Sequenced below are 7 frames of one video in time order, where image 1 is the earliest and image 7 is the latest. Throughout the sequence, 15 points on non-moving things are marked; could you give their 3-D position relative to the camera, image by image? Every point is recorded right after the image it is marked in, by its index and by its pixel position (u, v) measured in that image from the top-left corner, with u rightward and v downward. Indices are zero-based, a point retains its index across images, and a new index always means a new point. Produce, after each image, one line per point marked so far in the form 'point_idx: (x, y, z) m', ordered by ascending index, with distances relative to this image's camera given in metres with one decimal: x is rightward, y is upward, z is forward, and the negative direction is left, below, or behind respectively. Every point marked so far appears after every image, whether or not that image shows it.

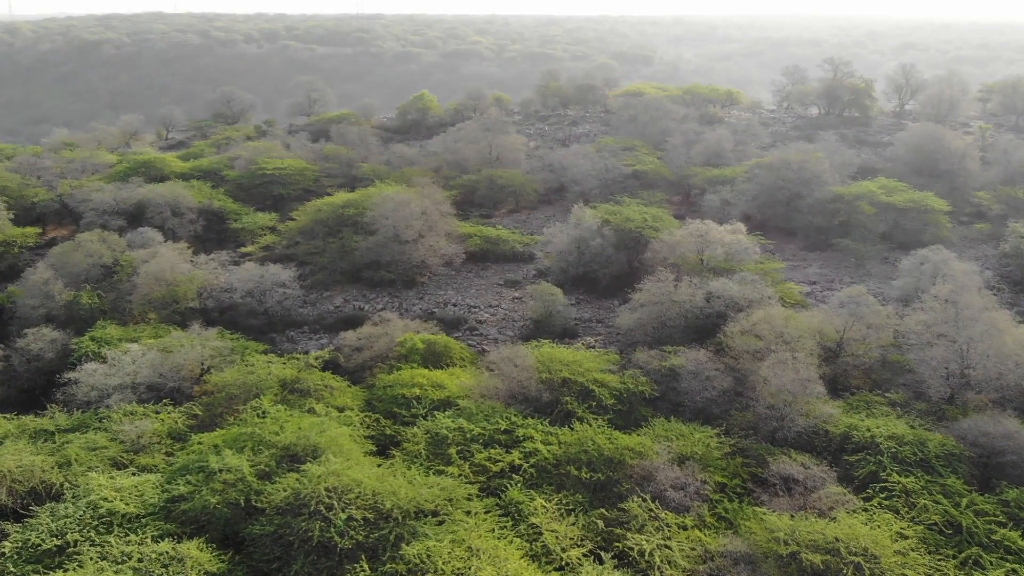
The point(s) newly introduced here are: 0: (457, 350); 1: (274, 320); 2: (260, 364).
0: (-1.4, -1.6, +14.8) m
1: (-6.8, -0.9, +16.5) m
2: (-5.6, -1.7, +12.9) m
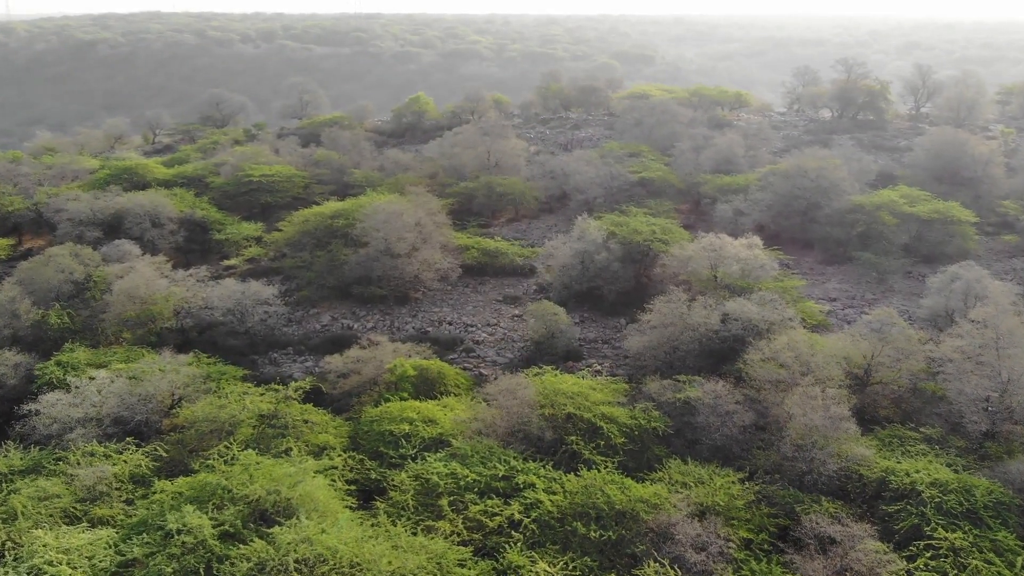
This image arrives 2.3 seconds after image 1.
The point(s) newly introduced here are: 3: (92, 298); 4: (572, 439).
0: (-1.4, -2.1, +13.7) m
1: (-6.8, -1.4, +15.4) m
2: (-5.6, -2.2, +11.8) m
3: (-11.0, -0.3, +15.2) m
4: (+1.2, -2.9, +11.1) m
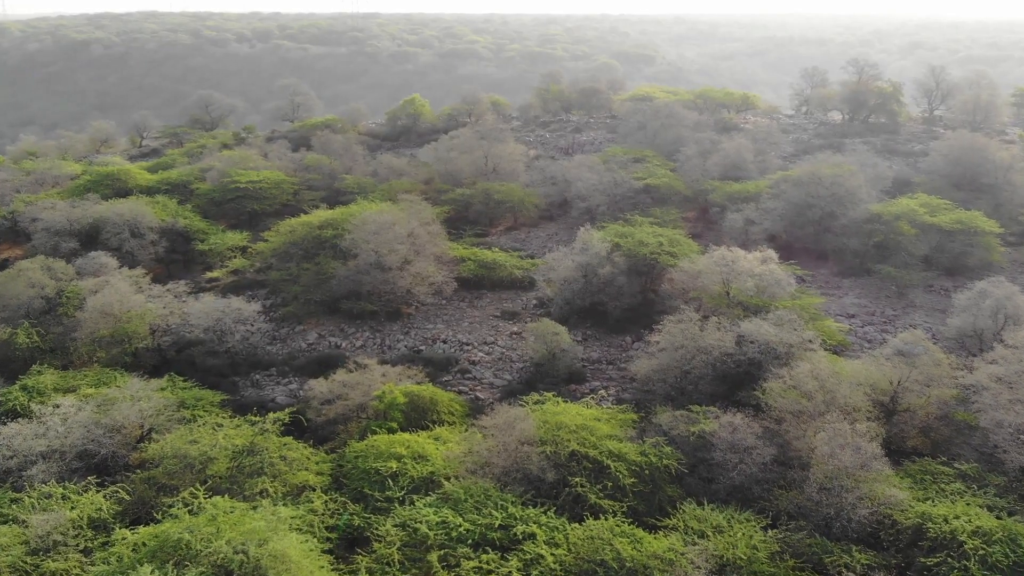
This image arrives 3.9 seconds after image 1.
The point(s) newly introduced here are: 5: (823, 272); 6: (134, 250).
0: (-1.4, -2.5, +12.7) m
1: (-6.8, -1.9, +14.4) m
2: (-5.6, -2.6, +10.8) m
3: (-11.0, -0.7, +14.2) m
4: (+1.1, -3.3, +10.1) m
5: (+10.3, +0.6, +19.5) m
6: (-11.6, +1.1, +17.7) m
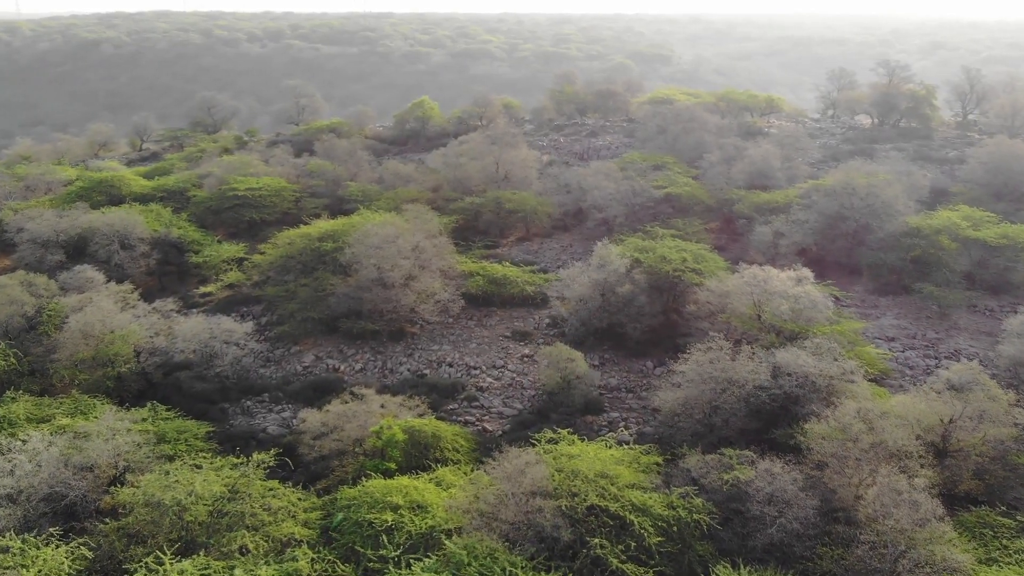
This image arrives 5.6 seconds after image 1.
0: (-1.2, -3.0, +11.6) m
1: (-6.6, -2.3, +13.3) m
2: (-5.5, -3.0, +9.7) m
3: (-10.8, -1.1, +13.3) m
4: (+1.3, -3.8, +8.9) m
5: (+10.6, +0.1, +18.2) m
6: (-11.3, +0.7, +16.8) m
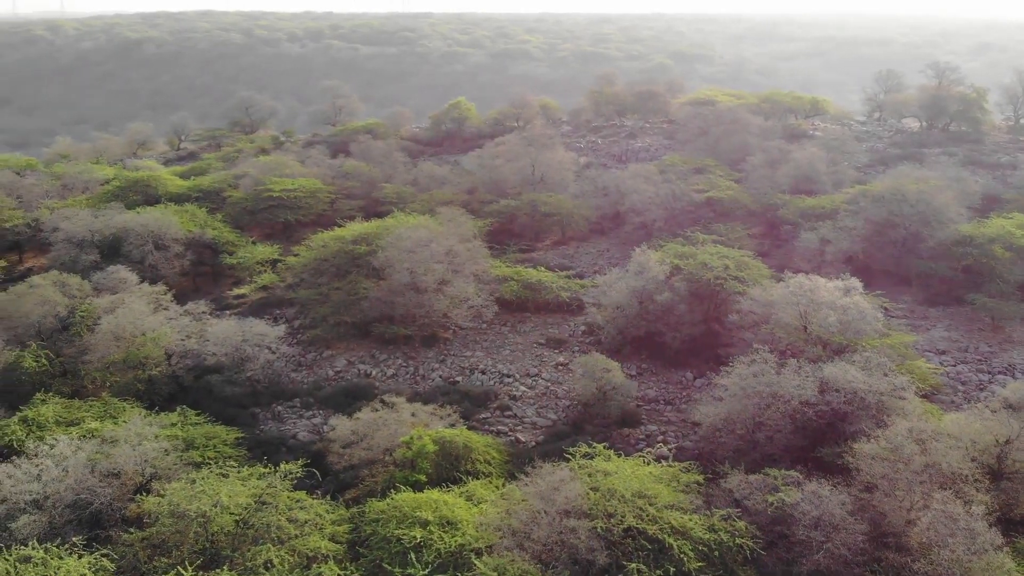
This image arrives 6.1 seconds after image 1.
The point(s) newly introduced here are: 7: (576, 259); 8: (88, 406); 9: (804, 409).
0: (-0.6, -3.1, +11.2) m
1: (-5.8, -2.4, +13.3) m
2: (-4.9, -3.1, +9.6) m
3: (-10.0, -1.1, +13.5) m
4: (+1.7, -4.0, +8.4) m
5: (+11.7, -0.3, +17.2) m
6: (-10.3, +0.7, +17.0) m
7: (+2.1, +1.0, +19.5) m
8: (-8.5, -2.3, +11.5) m
9: (+5.6, -2.3, +11.3) m
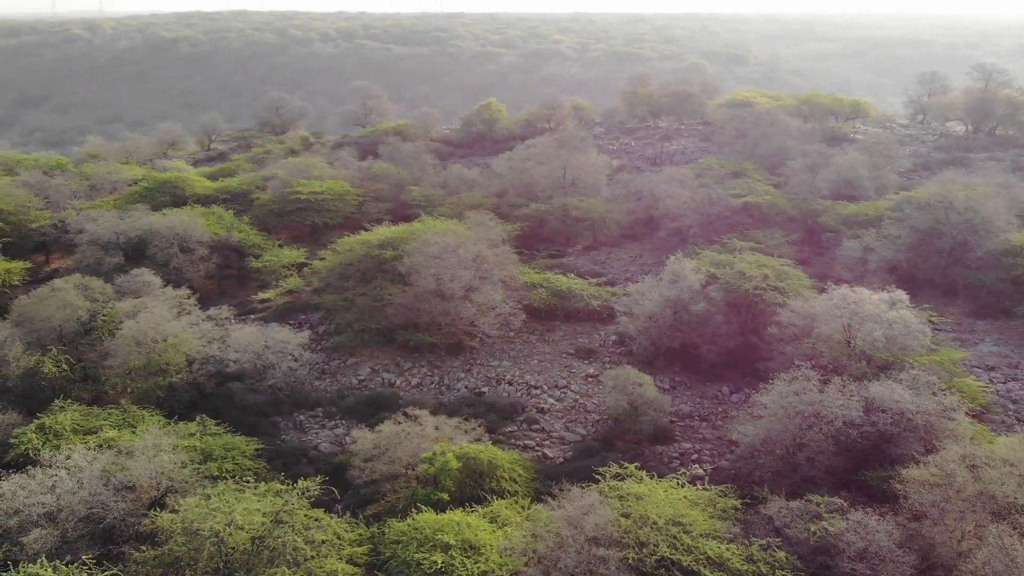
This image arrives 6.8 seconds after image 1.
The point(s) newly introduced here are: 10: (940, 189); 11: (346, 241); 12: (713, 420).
0: (-0.1, -3.3, +10.8) m
1: (-5.2, -2.5, +13.1) m
2: (-4.5, -3.3, +9.3) m
3: (-9.4, -1.2, +13.4) m
4: (+2.1, -4.3, +7.8) m
5: (+12.5, -0.7, +16.1) m
6: (-9.5, +0.7, +16.9) m
7: (+3.1, +0.7, +18.9) m
8: (-7.9, -2.4, +11.4) m
9: (+6.1, -2.6, +10.6) m
10: (+13.9, +3.3, +18.6) m
11: (-5.0, +1.5, +17.5) m
12: (+4.5, -2.9, +13.1) m
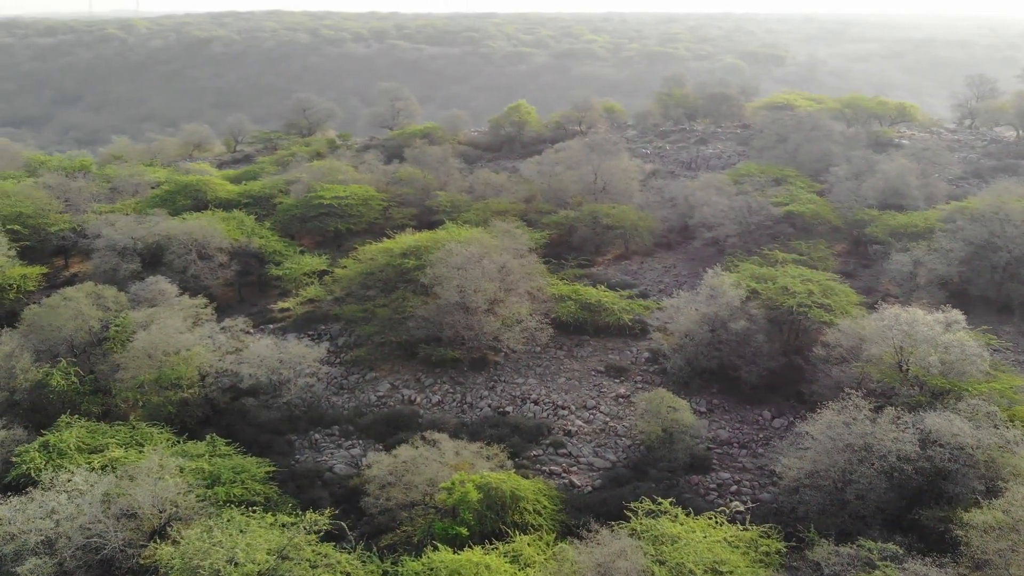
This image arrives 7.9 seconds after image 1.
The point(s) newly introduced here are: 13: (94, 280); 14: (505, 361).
0: (+0.3, -3.7, +10.0) m
1: (-4.7, -2.7, +12.5) m
2: (-4.1, -3.5, +8.8) m
3: (-8.8, -1.3, +13.1) m
4: (+2.4, -4.6, +7.0) m
5: (+13.1, -1.2, +14.8) m
6: (-8.7, +0.5, +16.6) m
7: (+3.9, +0.4, +18.0) m
8: (-7.5, -2.6, +11.0) m
9: (+6.6, -3.1, +9.5) m
10: (+14.7, +2.7, +17.3) m
11: (-4.2, +1.2, +16.9) m
12: (+5.0, -3.3, +12.1) m
13: (-11.4, +0.5, +16.6) m
14: (-0.2, -1.8, +14.3) m
